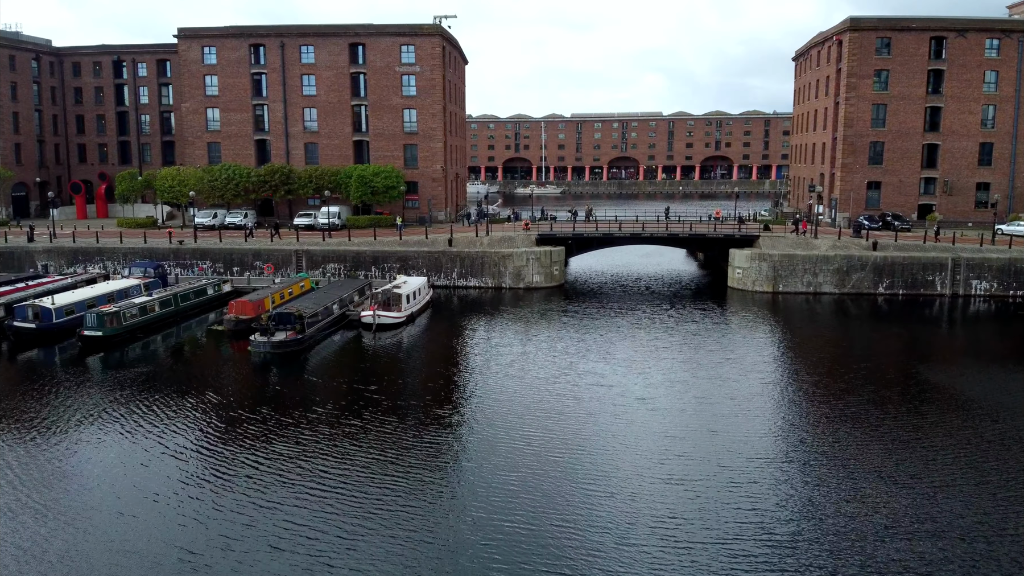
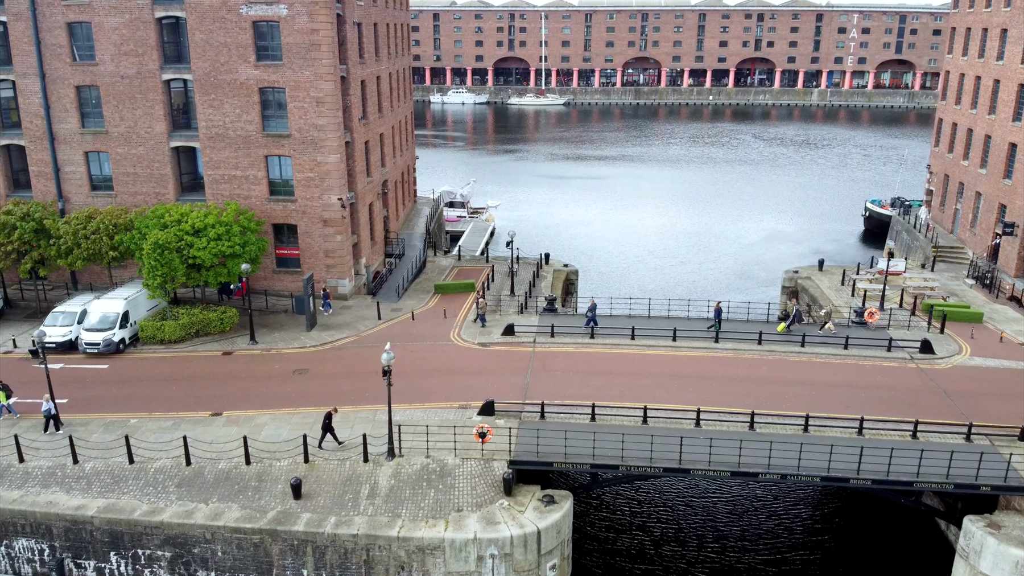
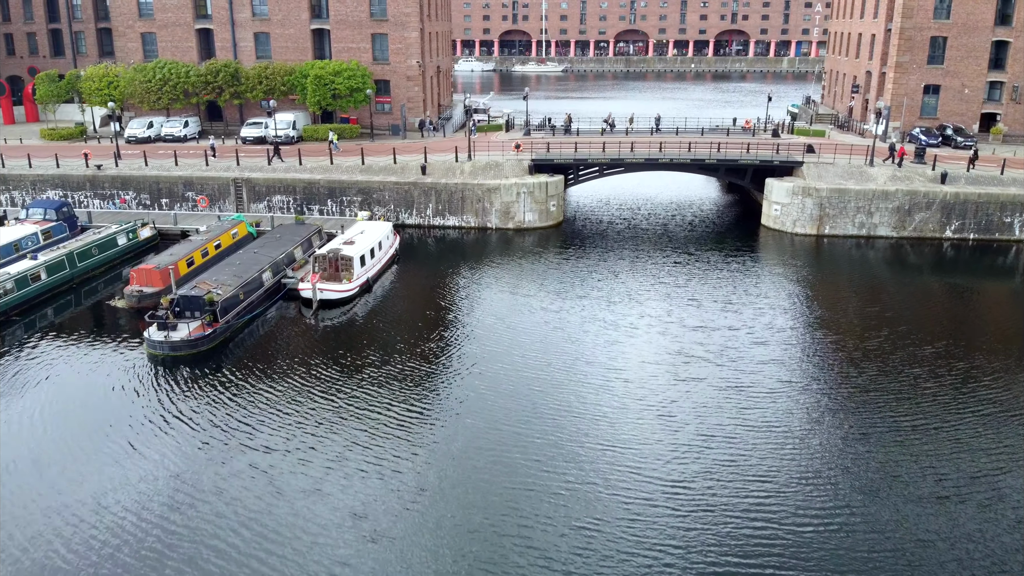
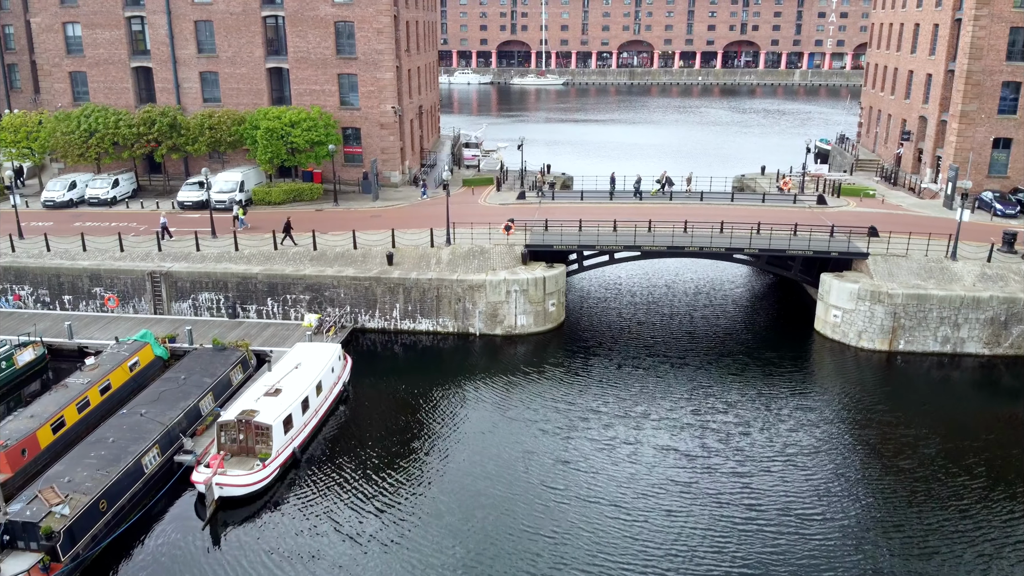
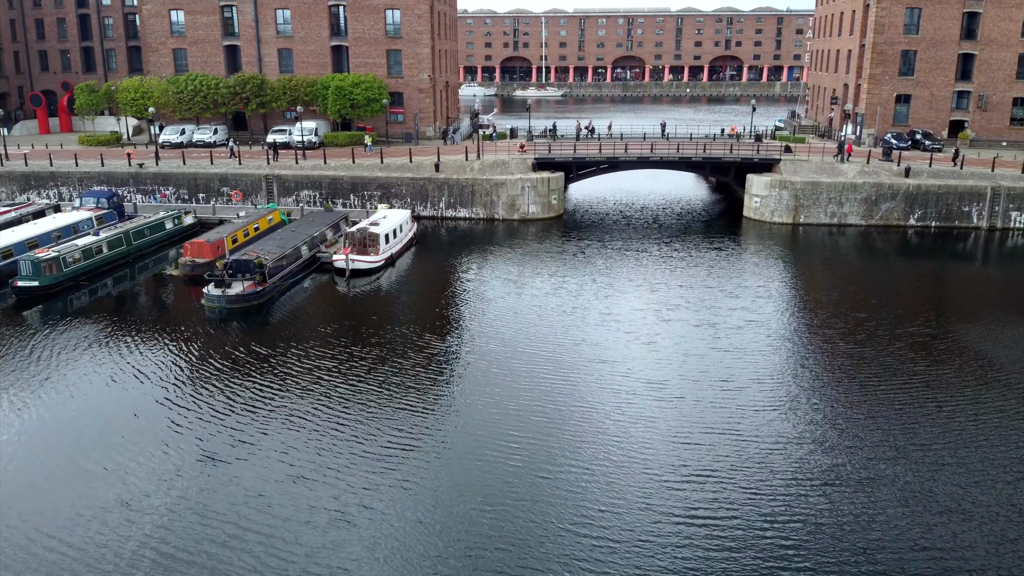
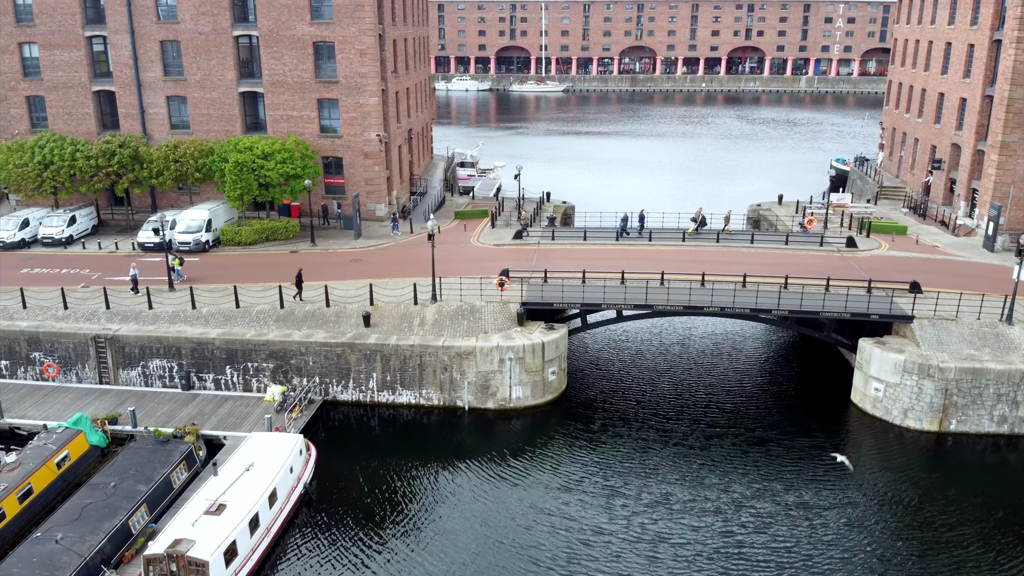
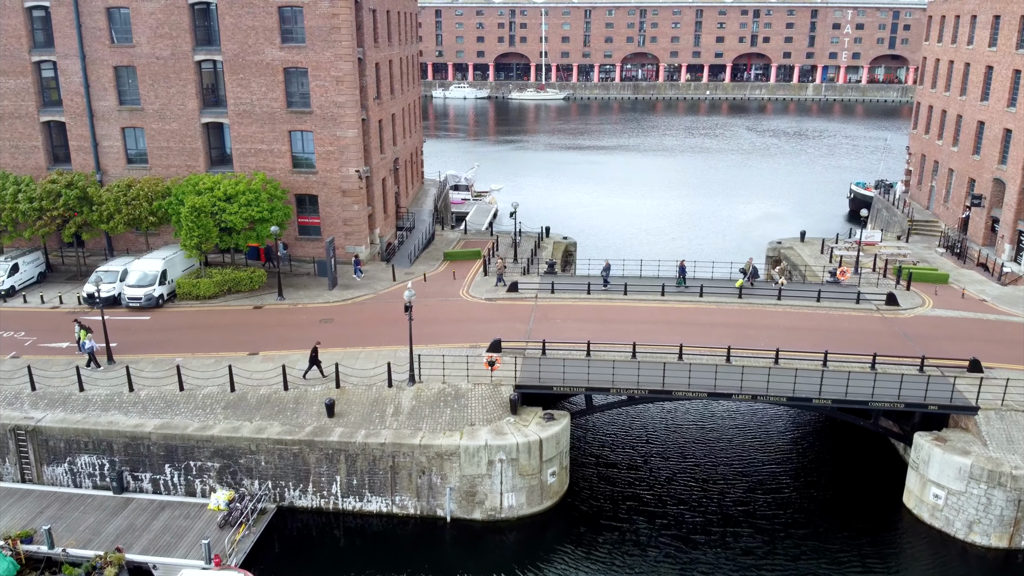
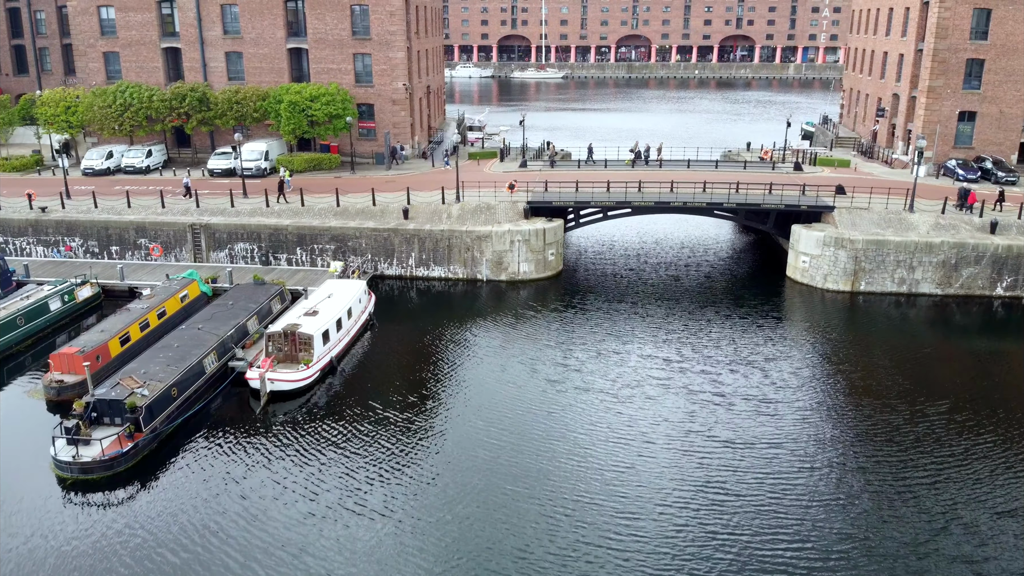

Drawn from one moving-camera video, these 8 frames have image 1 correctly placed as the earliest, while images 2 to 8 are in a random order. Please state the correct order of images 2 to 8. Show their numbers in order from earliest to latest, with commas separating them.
5, 3, 8, 4, 6, 7, 2
